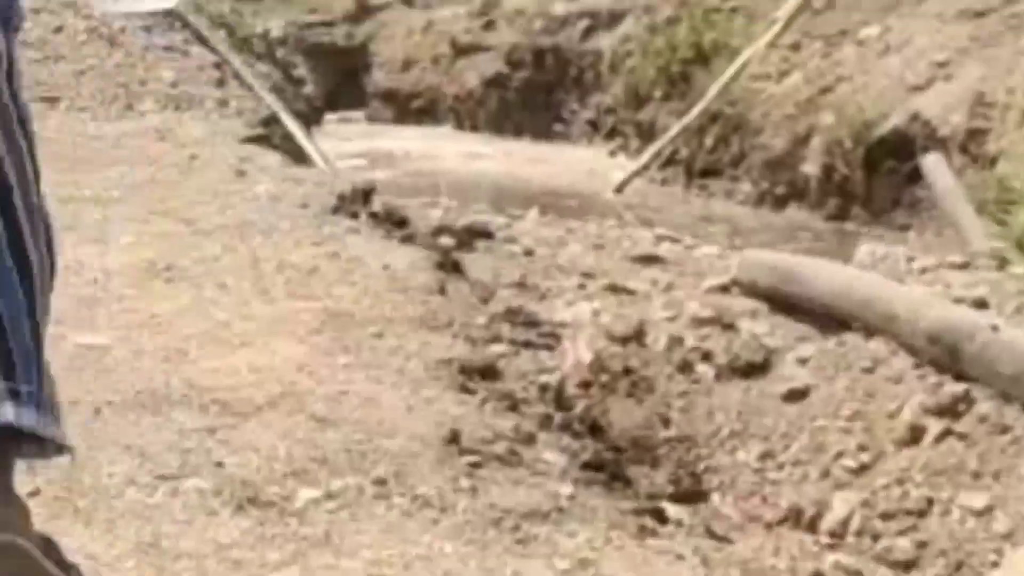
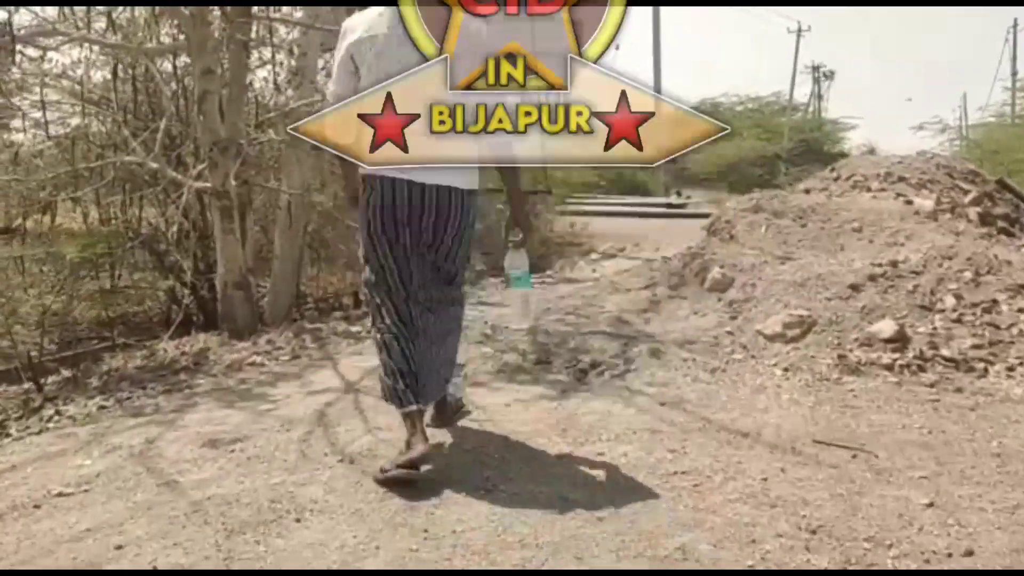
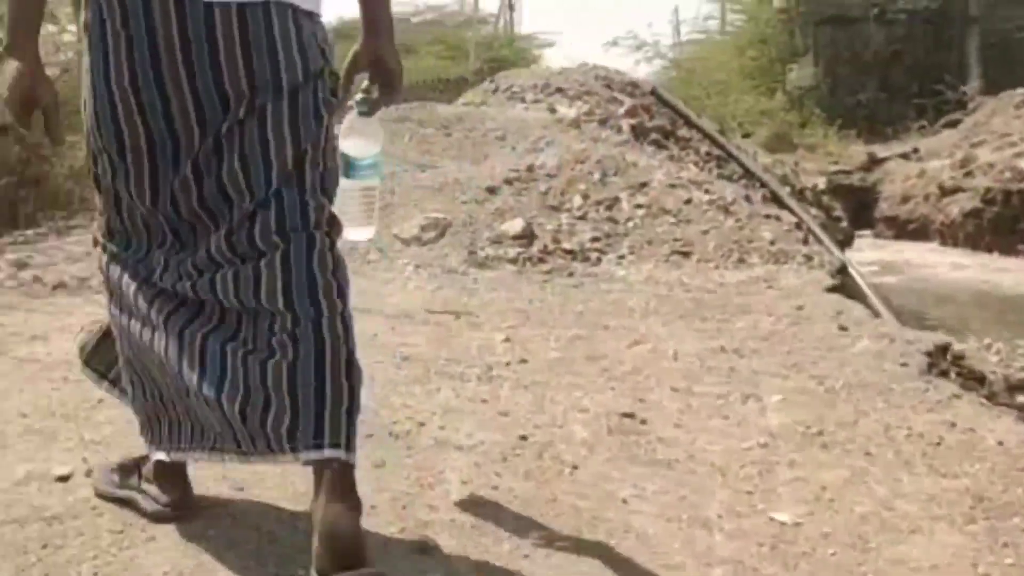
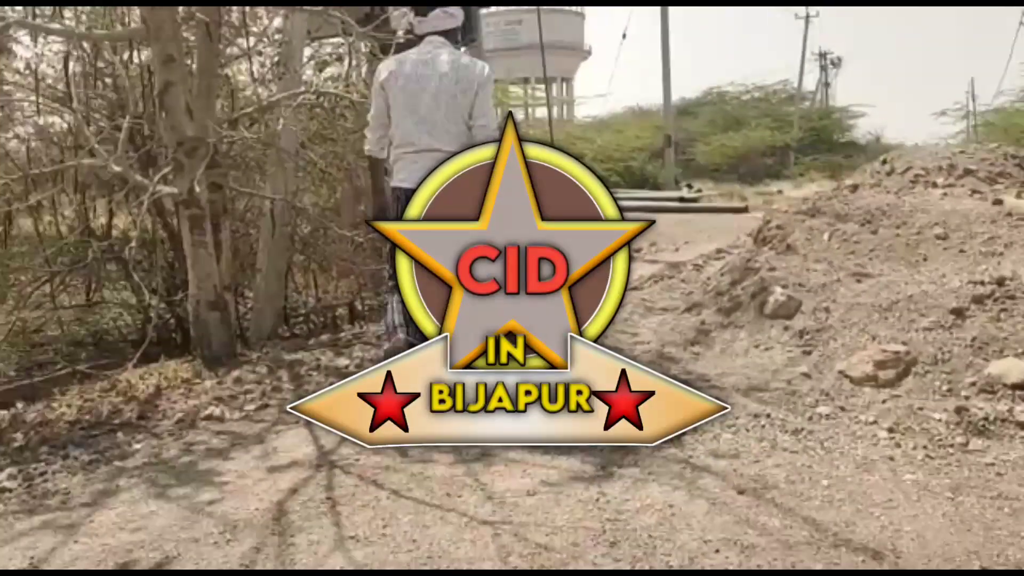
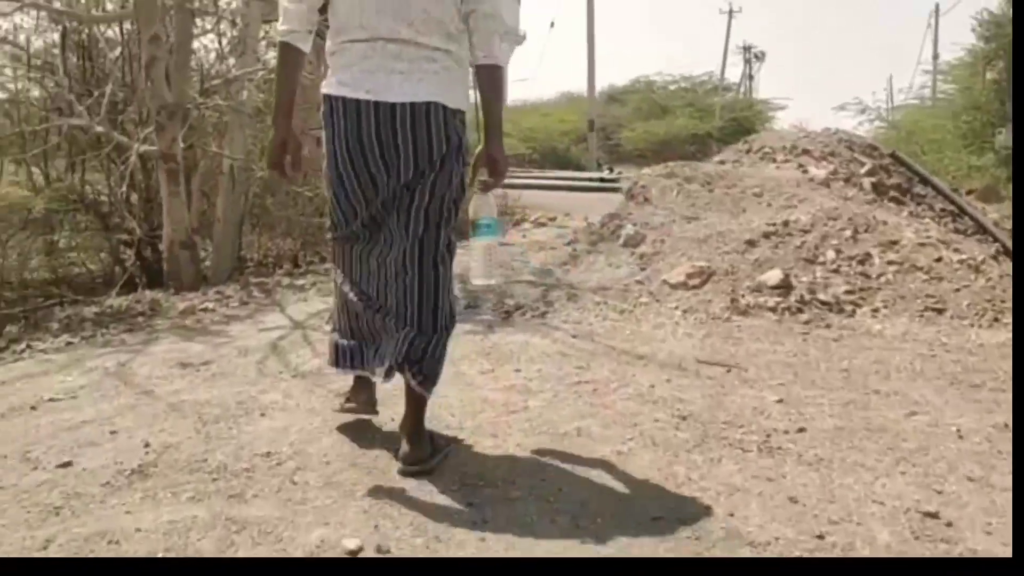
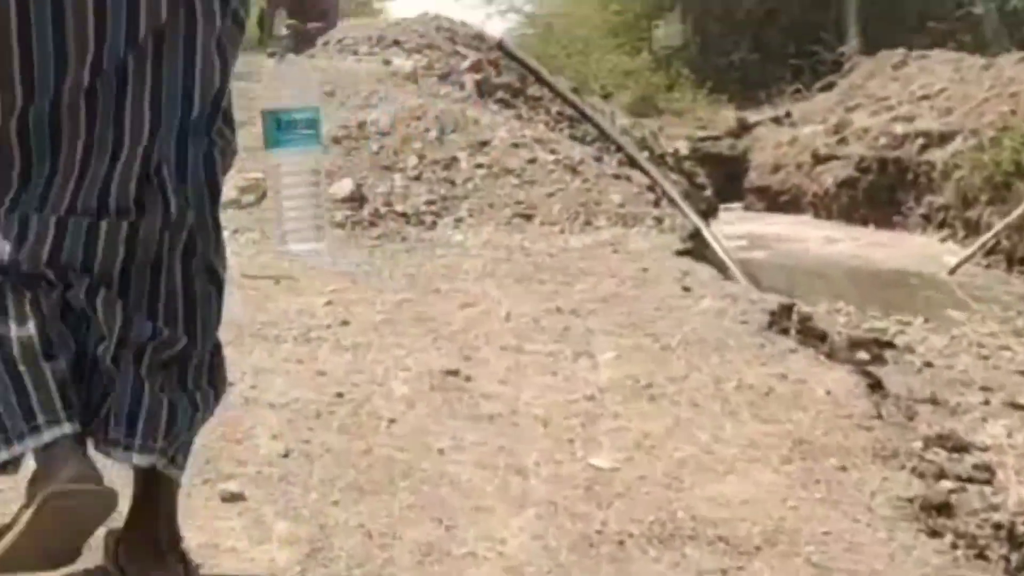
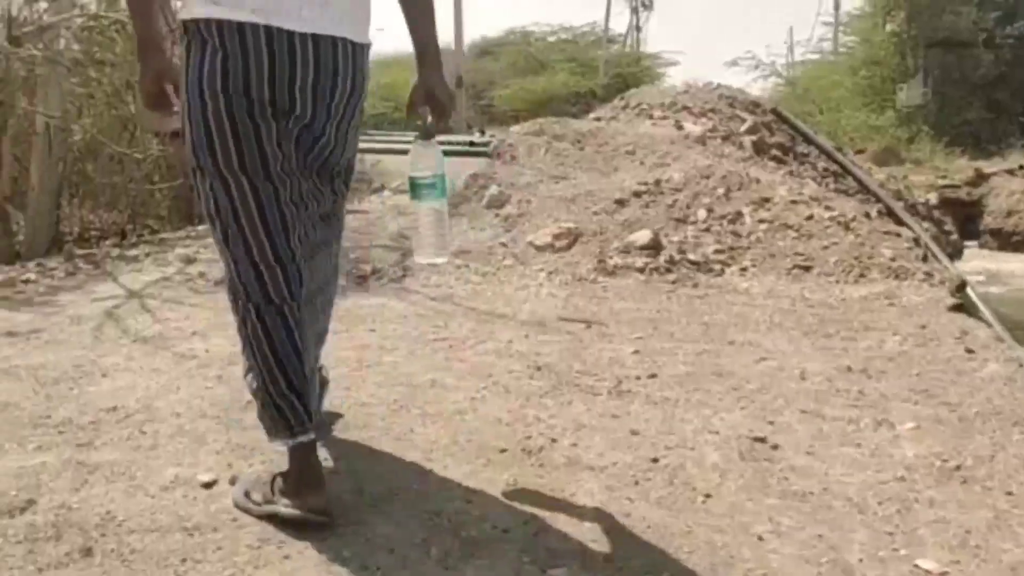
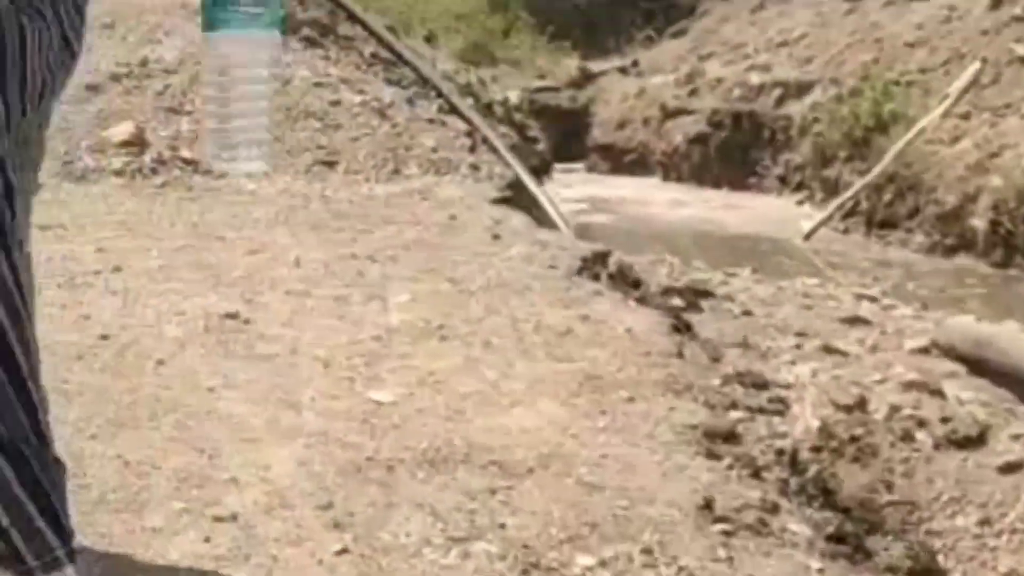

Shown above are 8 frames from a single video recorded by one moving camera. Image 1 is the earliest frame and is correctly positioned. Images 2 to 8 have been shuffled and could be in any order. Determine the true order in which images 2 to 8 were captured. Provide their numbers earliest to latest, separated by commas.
8, 6, 3, 7, 5, 2, 4
